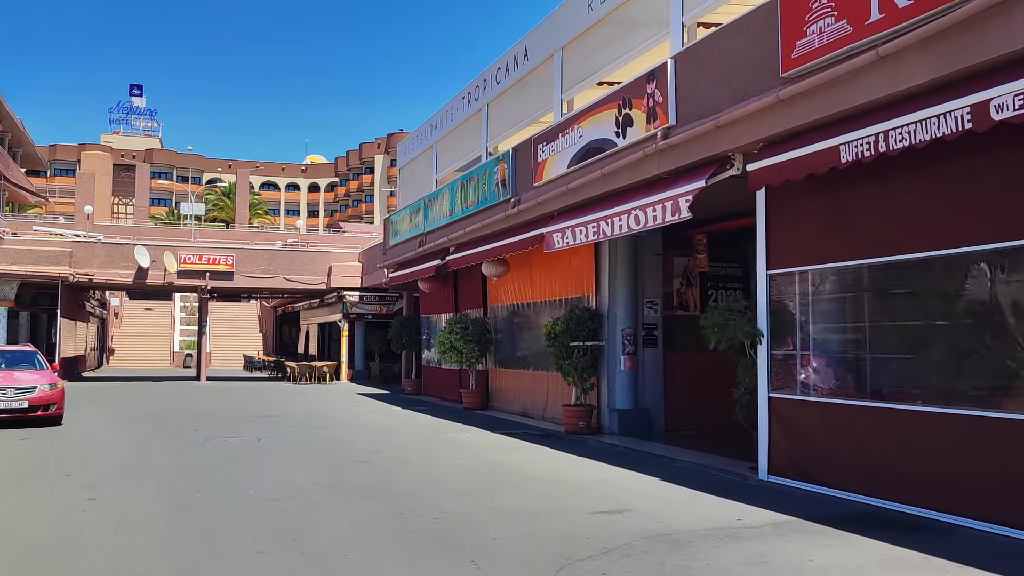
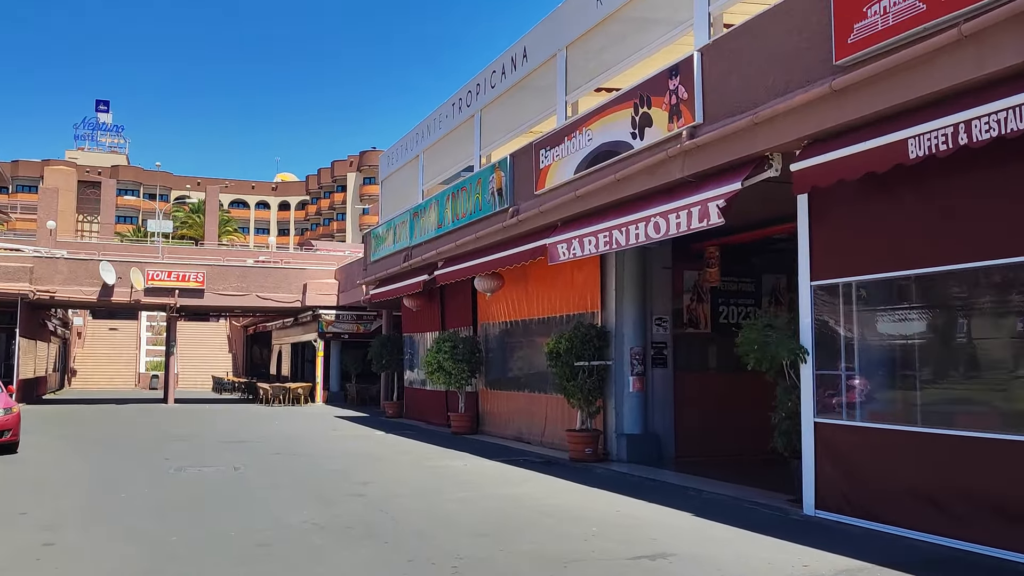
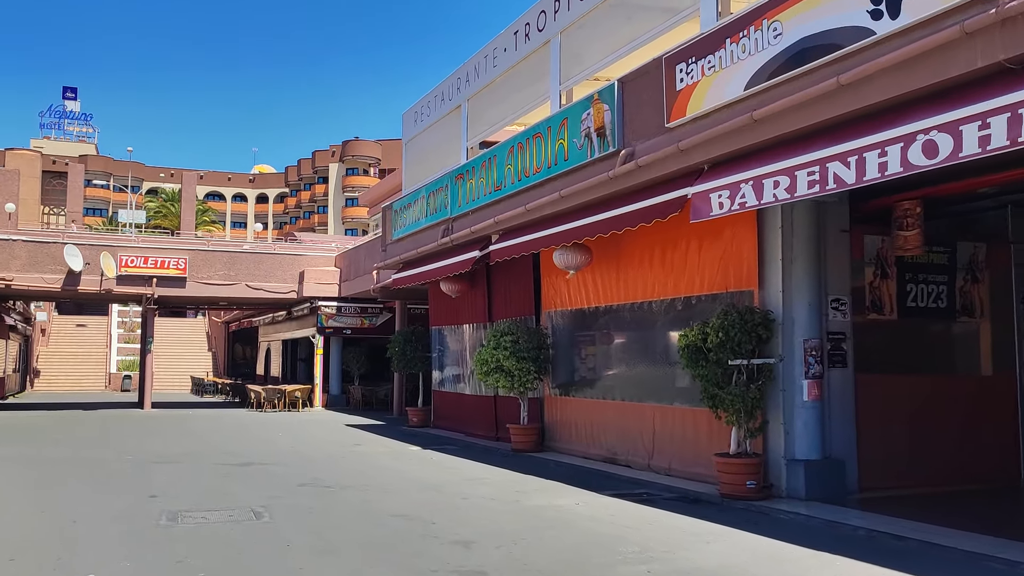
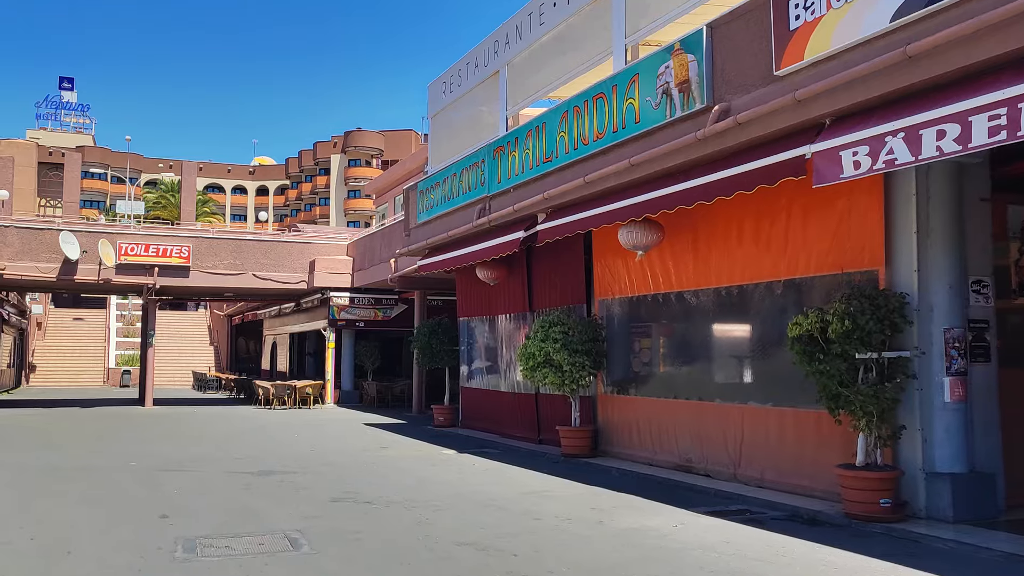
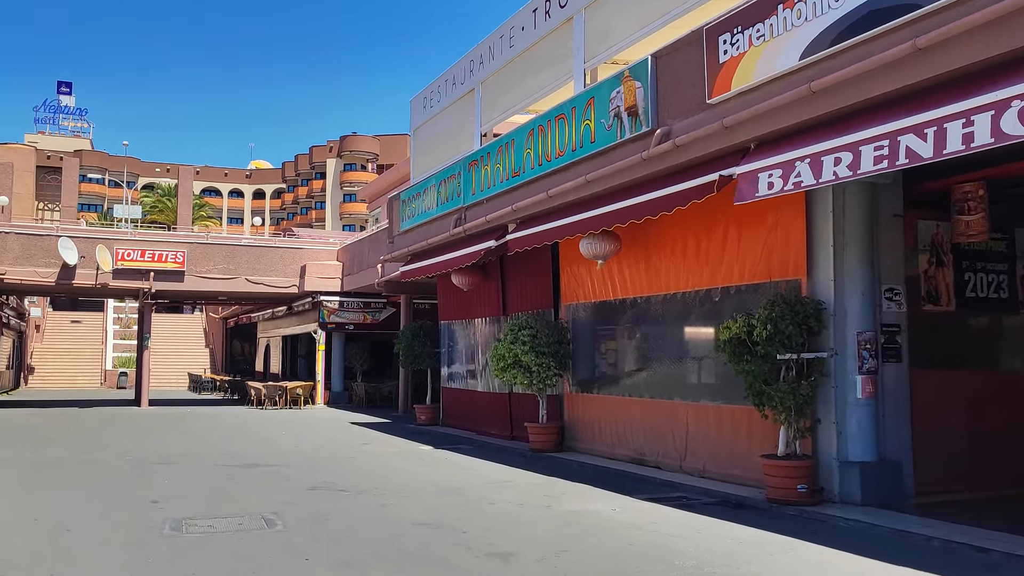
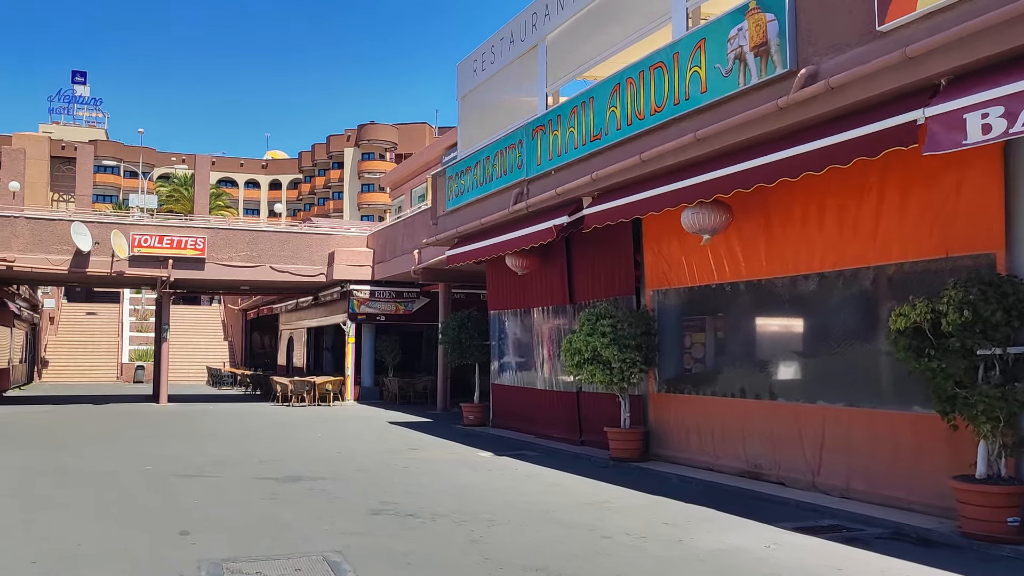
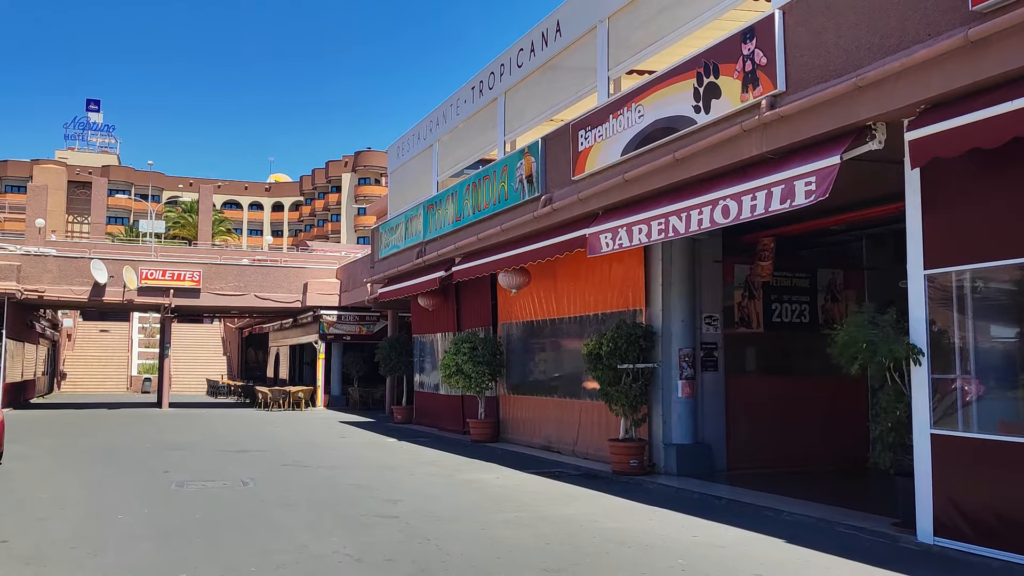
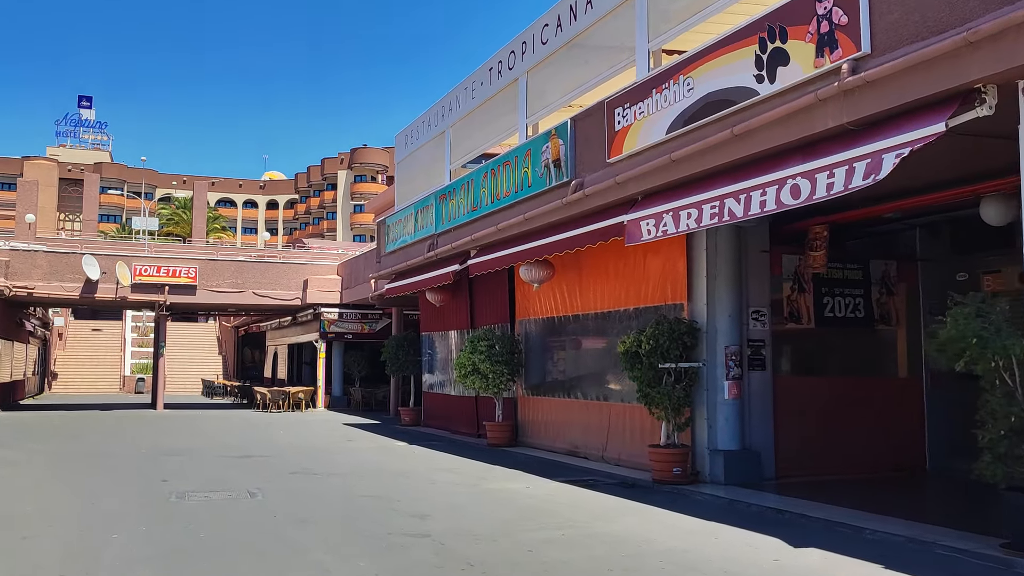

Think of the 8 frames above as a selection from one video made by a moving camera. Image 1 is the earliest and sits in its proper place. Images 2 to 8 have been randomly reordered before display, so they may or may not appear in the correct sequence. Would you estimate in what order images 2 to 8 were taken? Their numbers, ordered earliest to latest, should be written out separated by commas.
2, 7, 8, 3, 5, 4, 6
